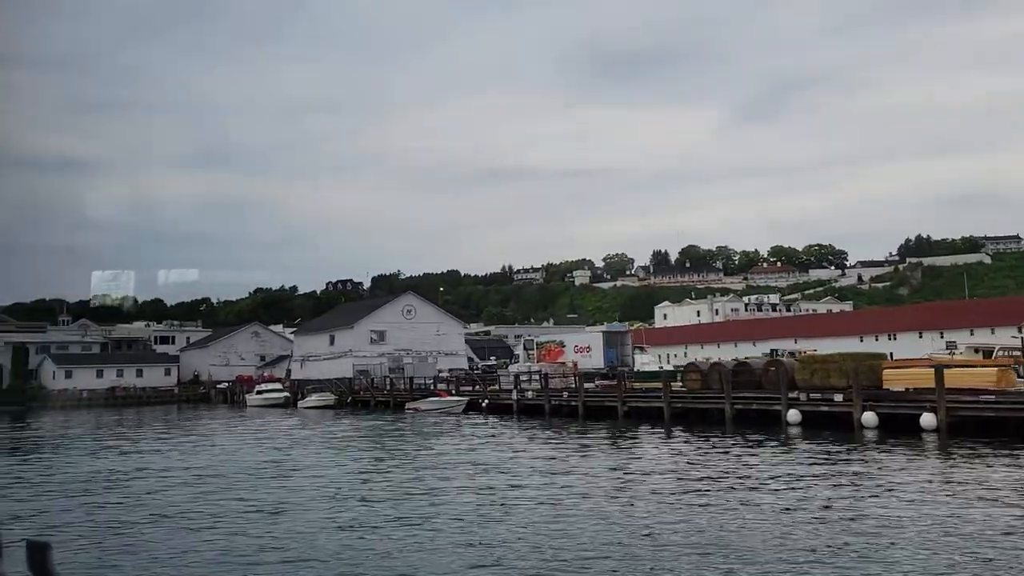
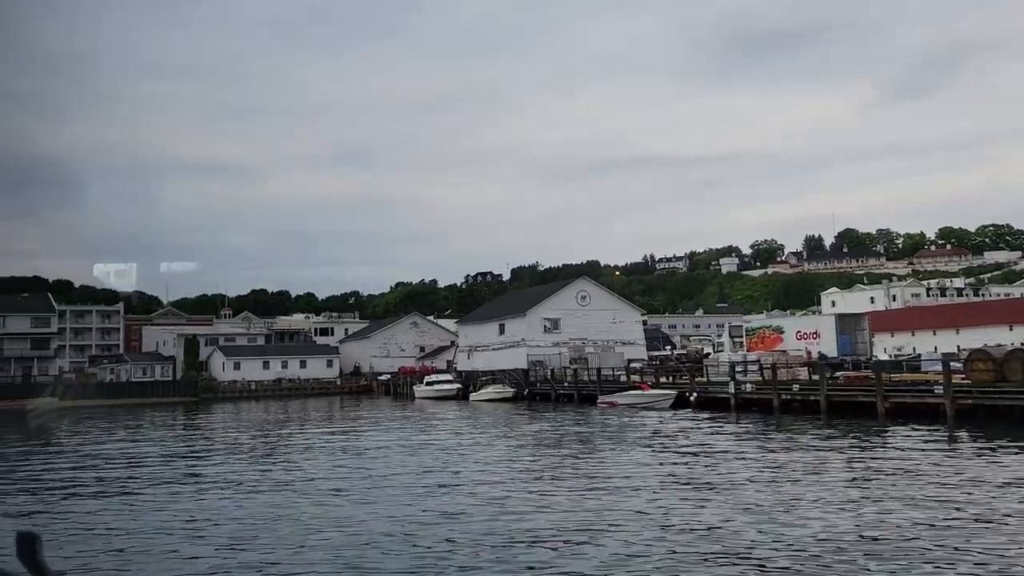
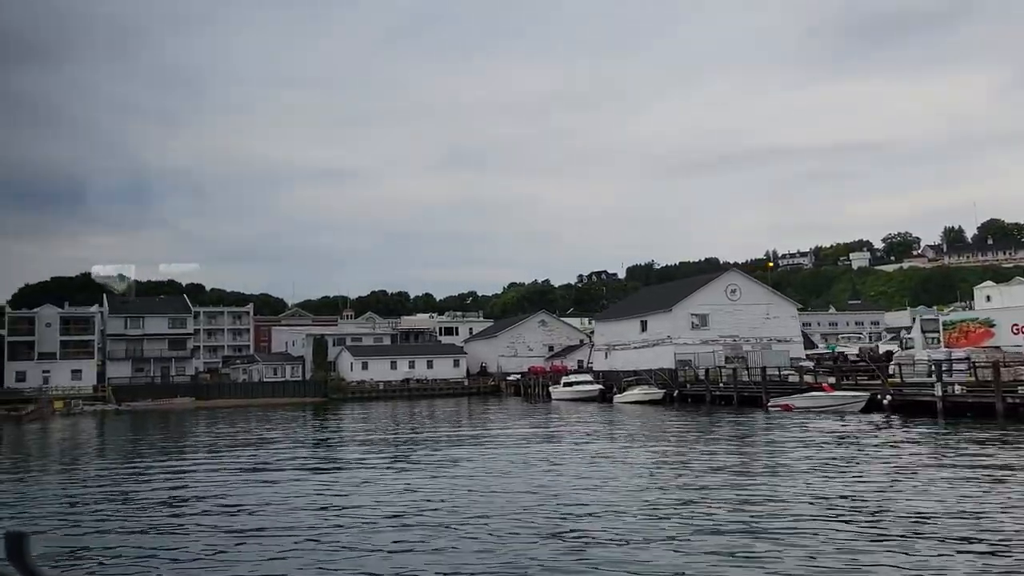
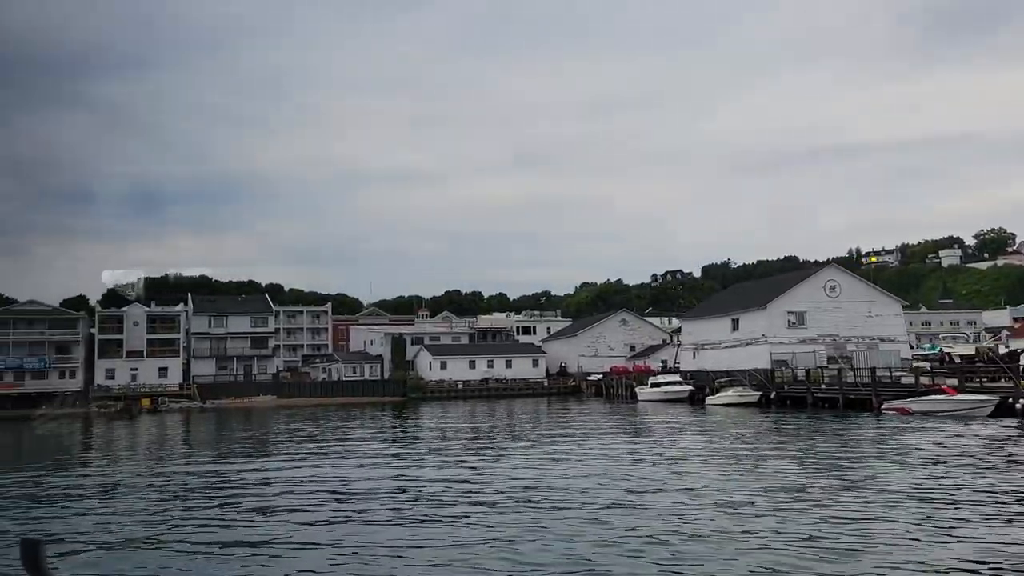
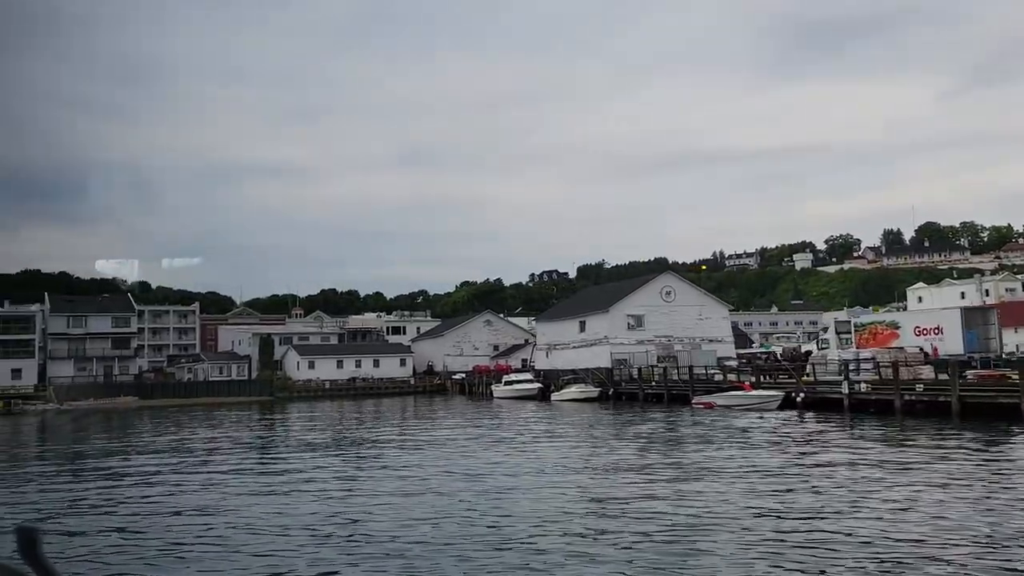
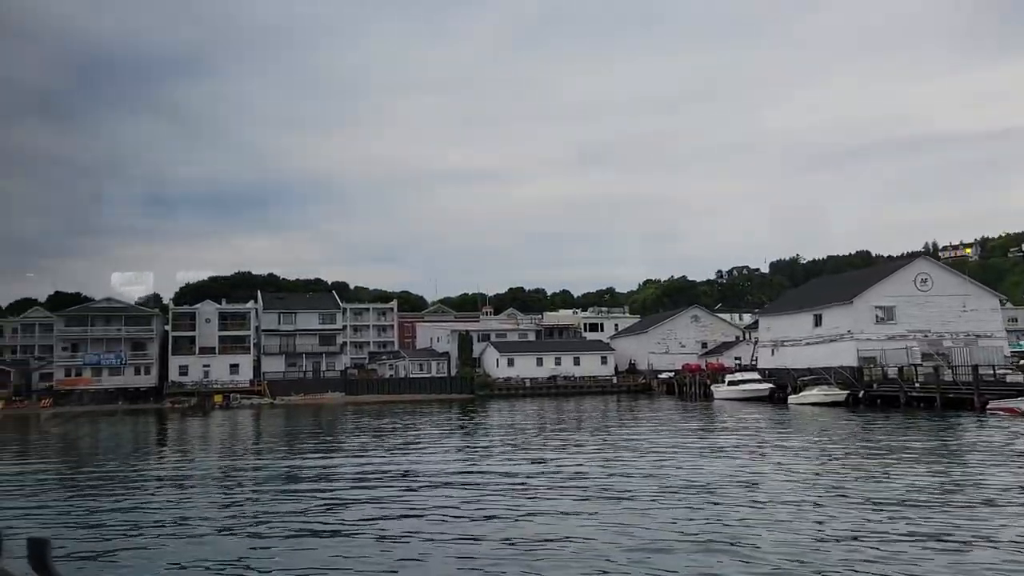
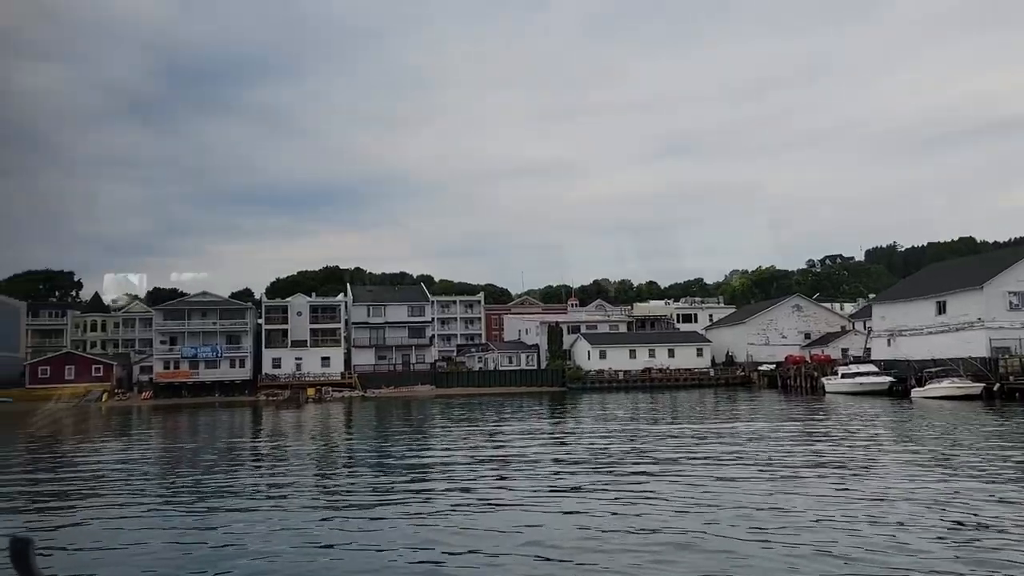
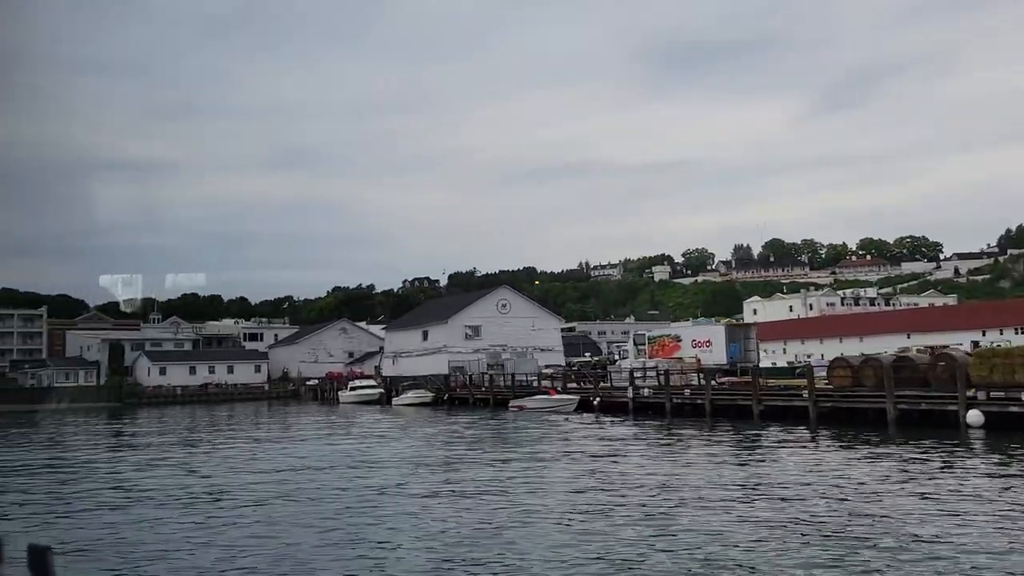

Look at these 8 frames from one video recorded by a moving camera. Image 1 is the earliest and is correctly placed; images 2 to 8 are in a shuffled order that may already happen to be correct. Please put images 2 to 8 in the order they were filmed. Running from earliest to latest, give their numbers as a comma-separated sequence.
8, 2, 5, 3, 4, 6, 7
